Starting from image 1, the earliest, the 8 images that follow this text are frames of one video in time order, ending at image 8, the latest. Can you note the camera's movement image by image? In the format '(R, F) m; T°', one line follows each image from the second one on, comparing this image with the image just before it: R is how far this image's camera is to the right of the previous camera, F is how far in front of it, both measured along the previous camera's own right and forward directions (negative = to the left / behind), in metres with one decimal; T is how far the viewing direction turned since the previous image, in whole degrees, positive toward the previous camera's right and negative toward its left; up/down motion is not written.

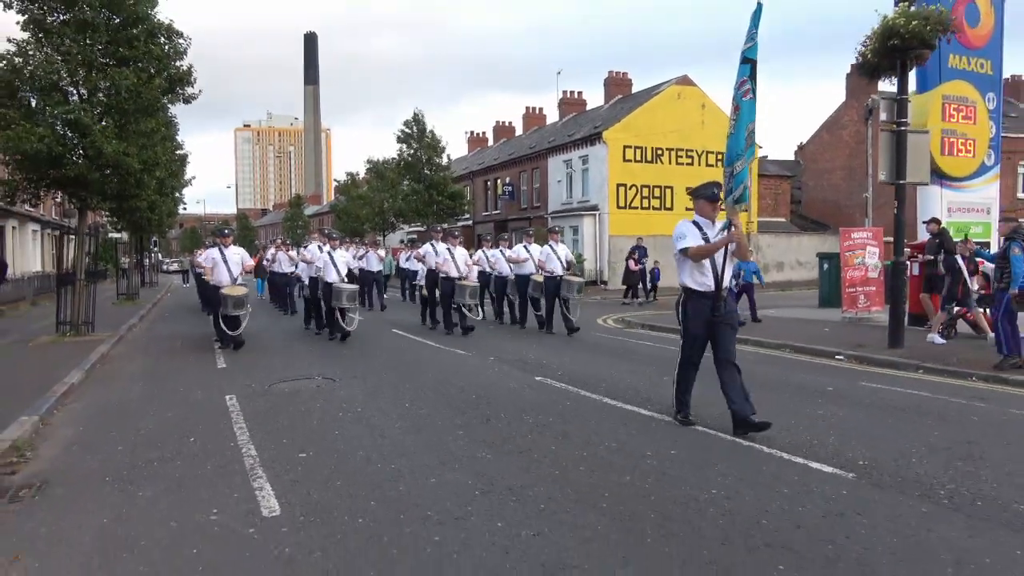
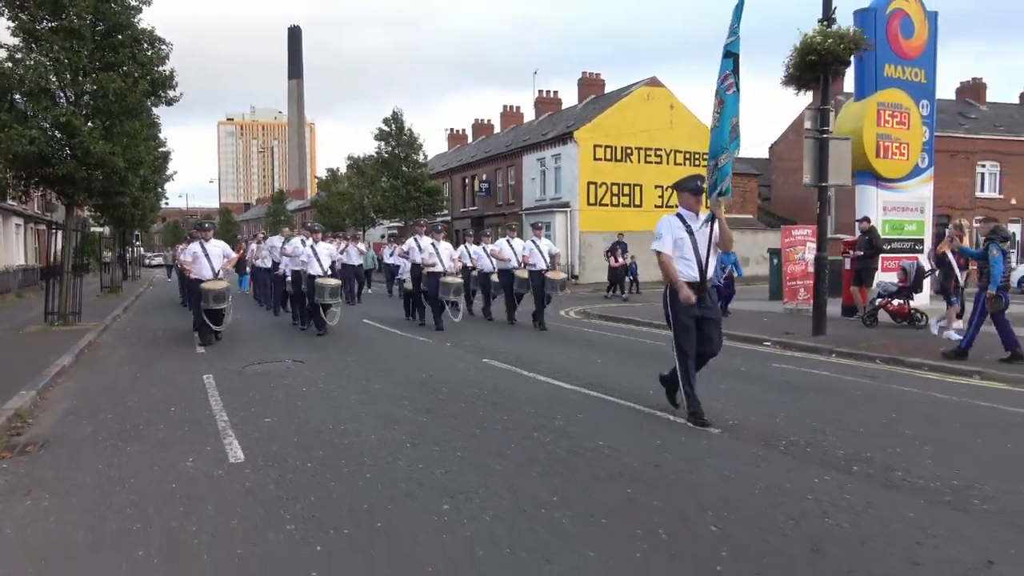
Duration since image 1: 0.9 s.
(+0.4, -1.0) m; +1°
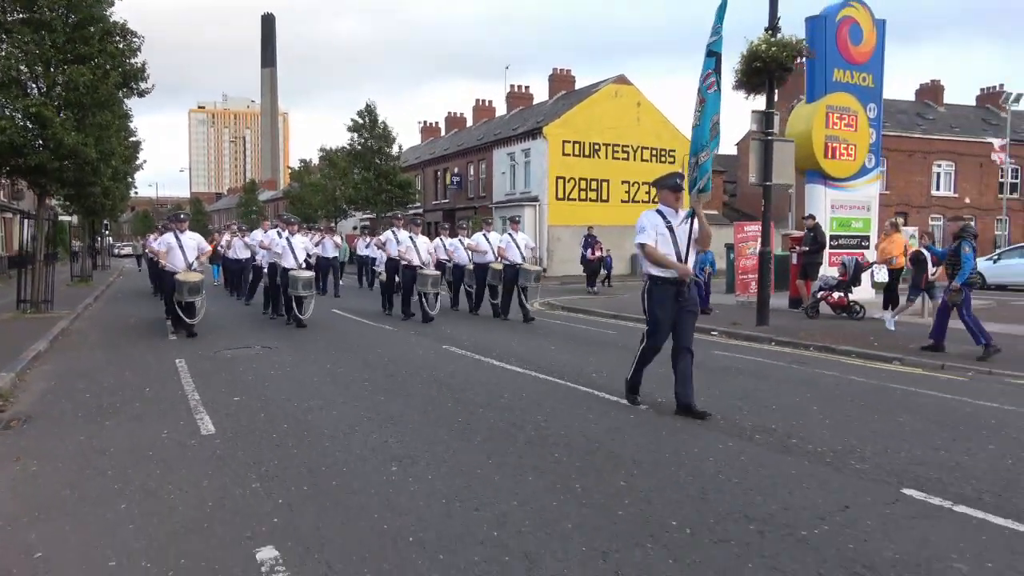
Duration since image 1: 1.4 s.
(+0.2, -0.6) m; +2°
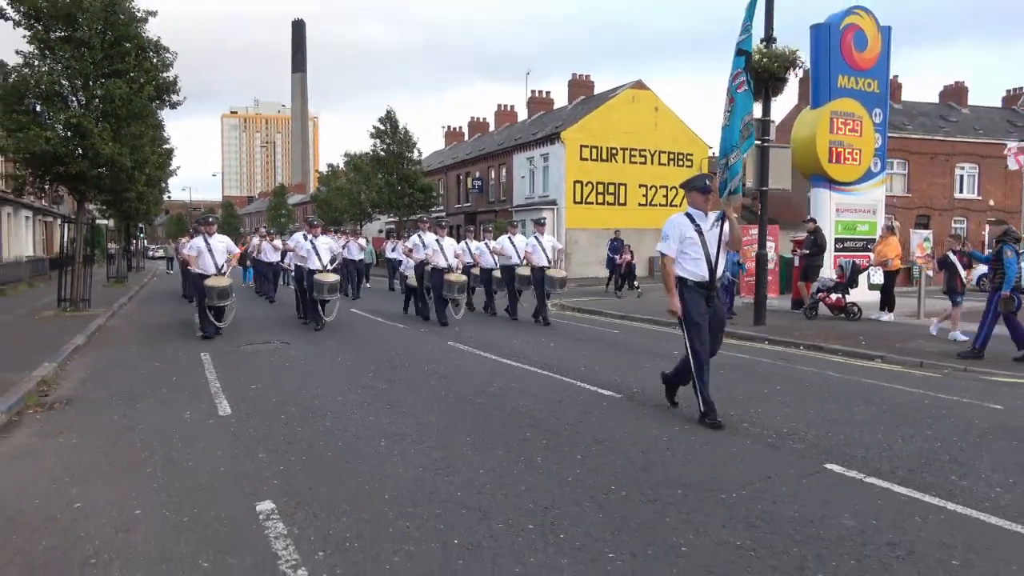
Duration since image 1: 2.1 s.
(+0.4, -0.7) m; -2°
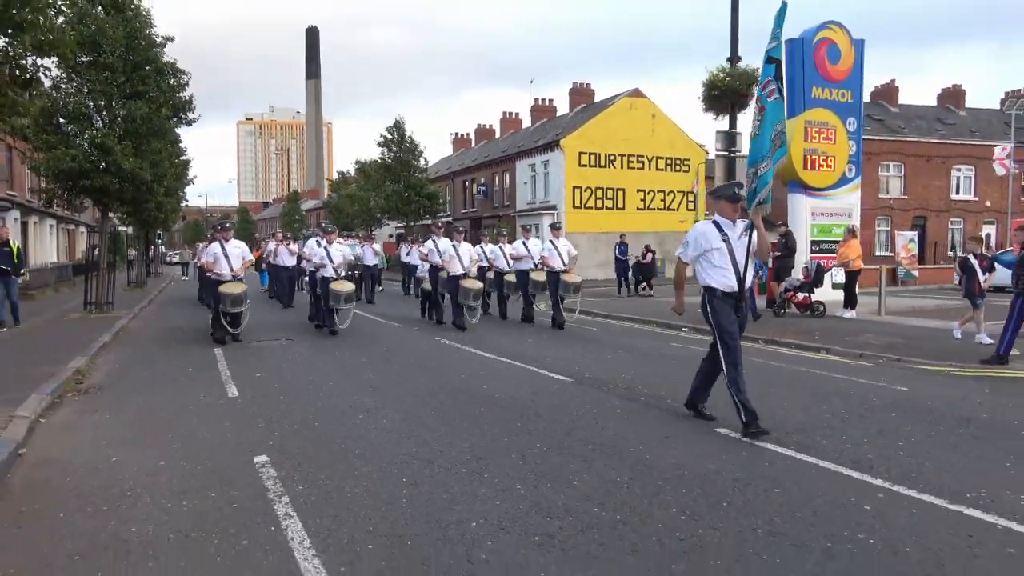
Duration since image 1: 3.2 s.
(+0.5, -1.2) m; -1°
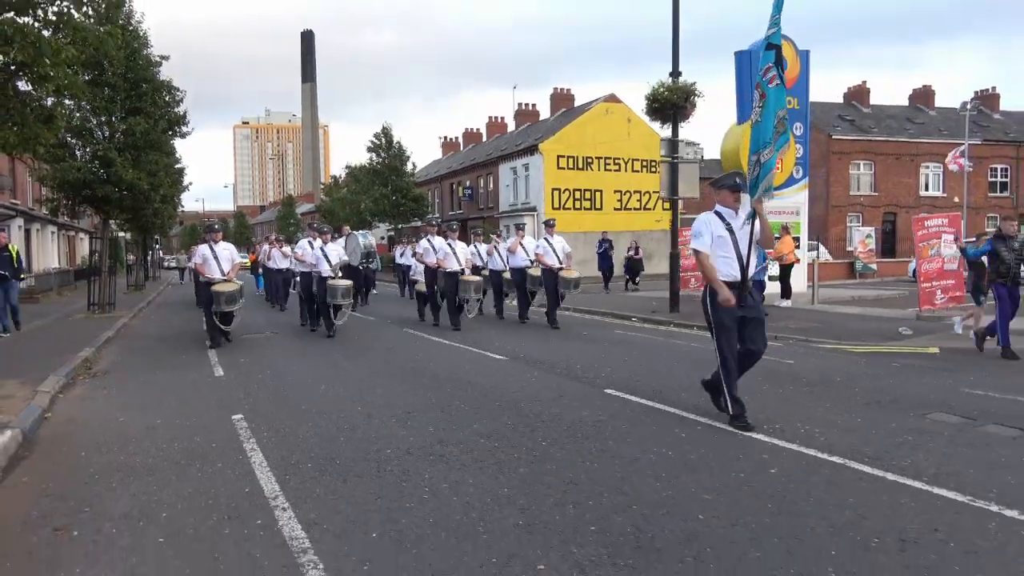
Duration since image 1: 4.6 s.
(+0.7, -1.5) m; 0°
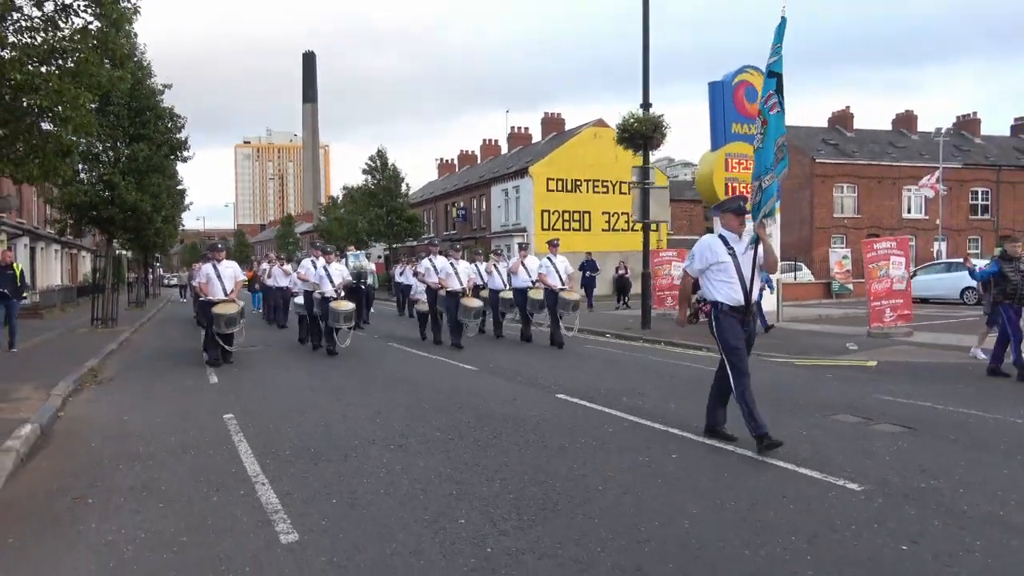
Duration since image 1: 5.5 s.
(+0.4, -1.0) m; 0°
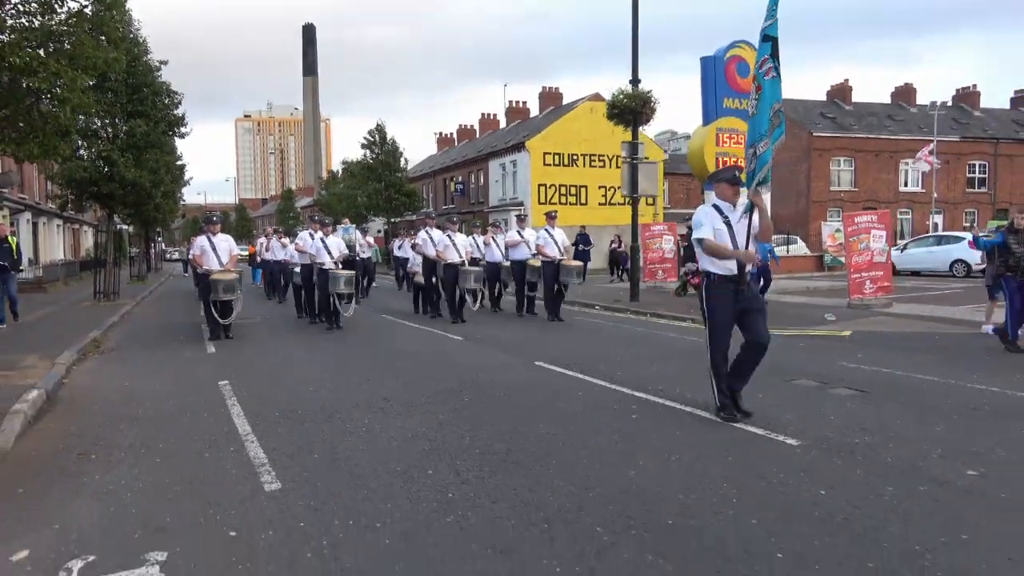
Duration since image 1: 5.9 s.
(+0.3, -0.4) m; 0°
